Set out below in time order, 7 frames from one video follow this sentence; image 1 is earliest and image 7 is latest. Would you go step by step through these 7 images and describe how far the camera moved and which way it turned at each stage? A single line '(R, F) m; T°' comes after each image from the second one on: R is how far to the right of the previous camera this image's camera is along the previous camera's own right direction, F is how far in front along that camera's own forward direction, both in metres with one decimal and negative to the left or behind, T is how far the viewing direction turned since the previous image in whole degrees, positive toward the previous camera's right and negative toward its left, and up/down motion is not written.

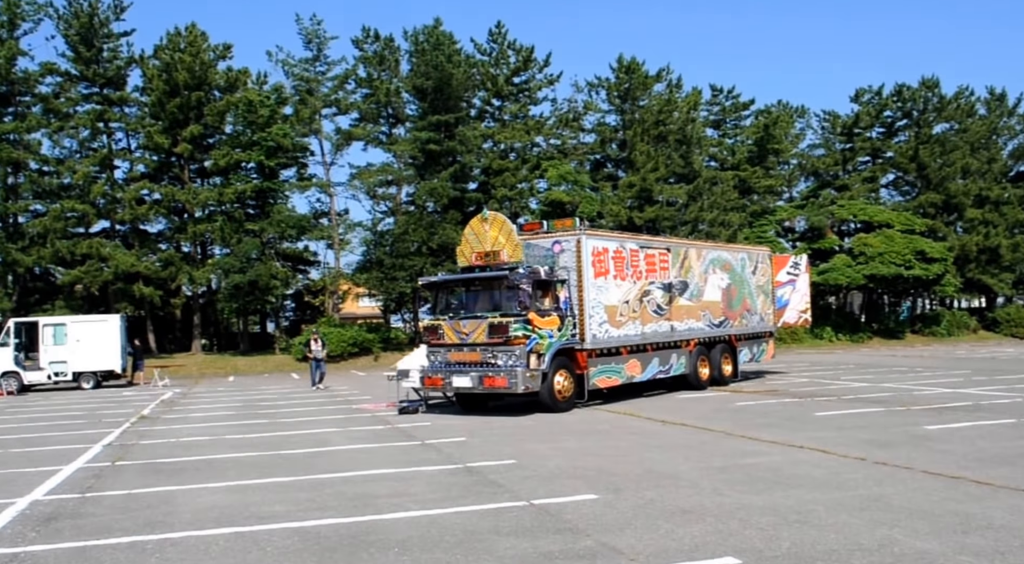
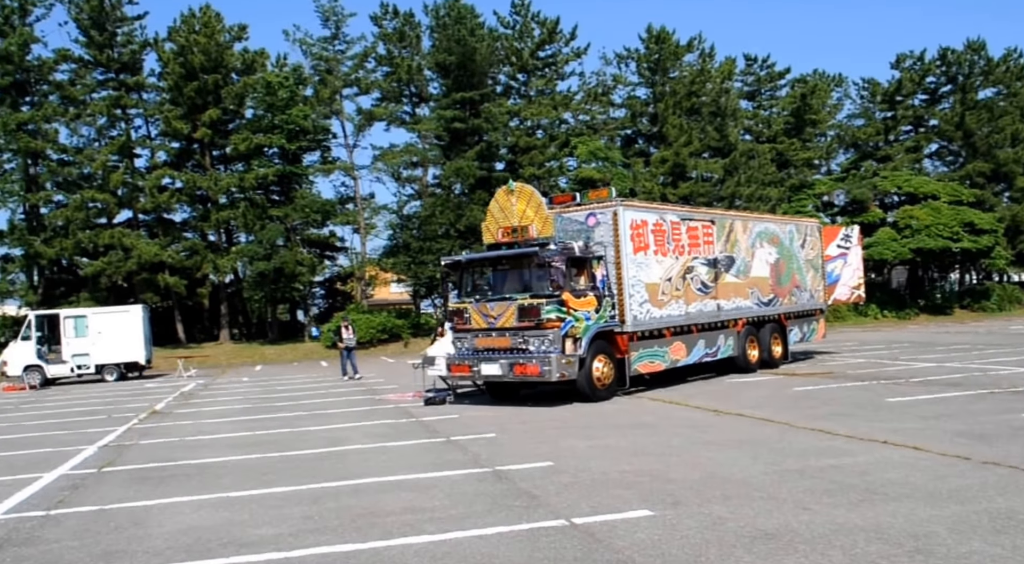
(0.0, +1.4) m; -2°
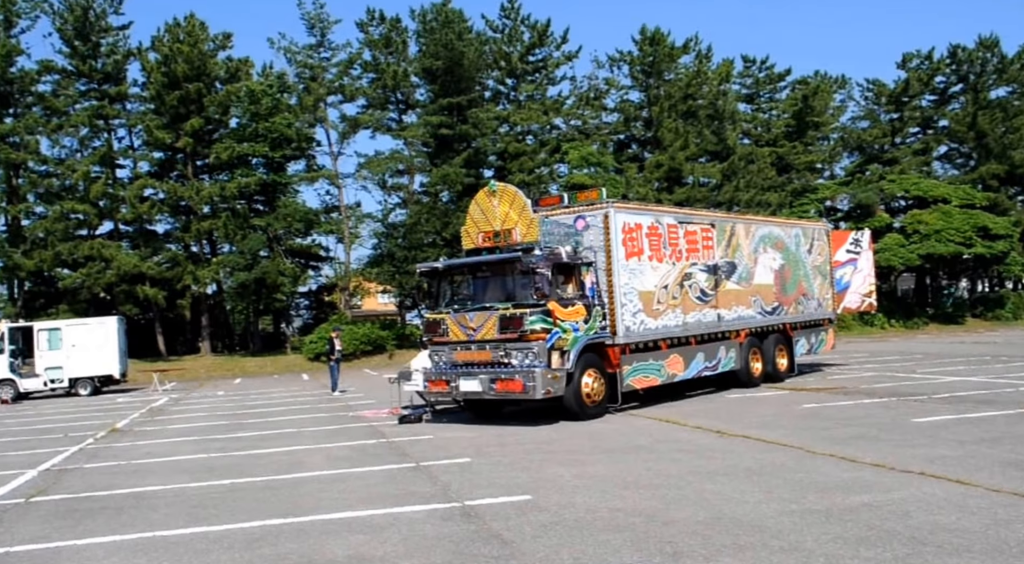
(+0.3, +1.4) m; 0°
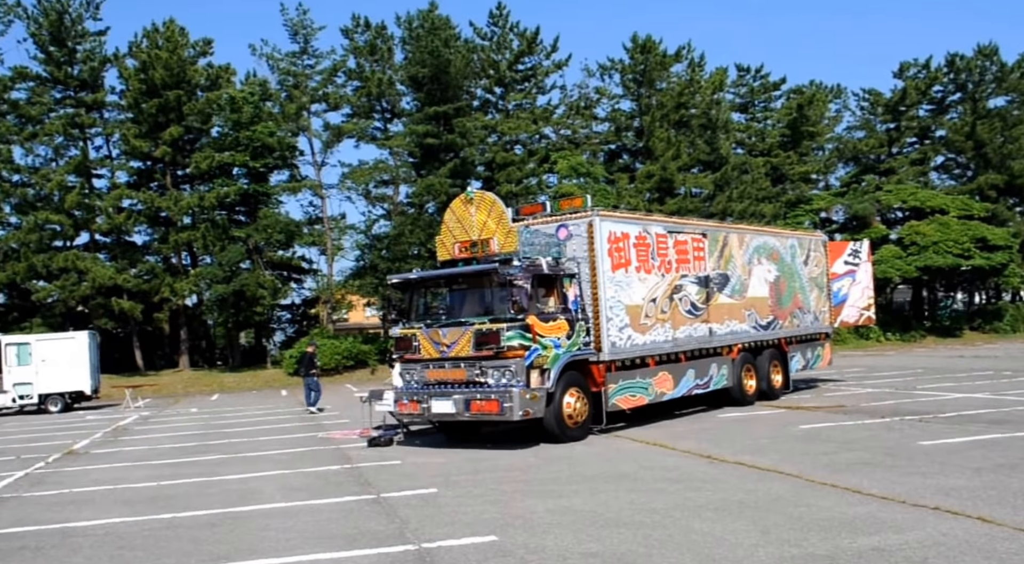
(+0.2, +0.9) m; 0°
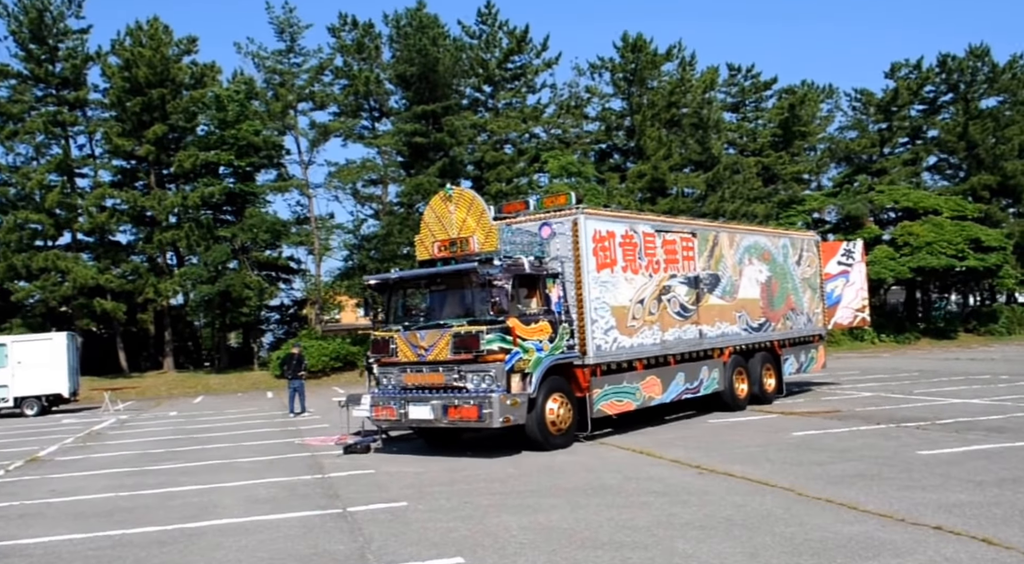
(+0.2, +0.5) m; 0°
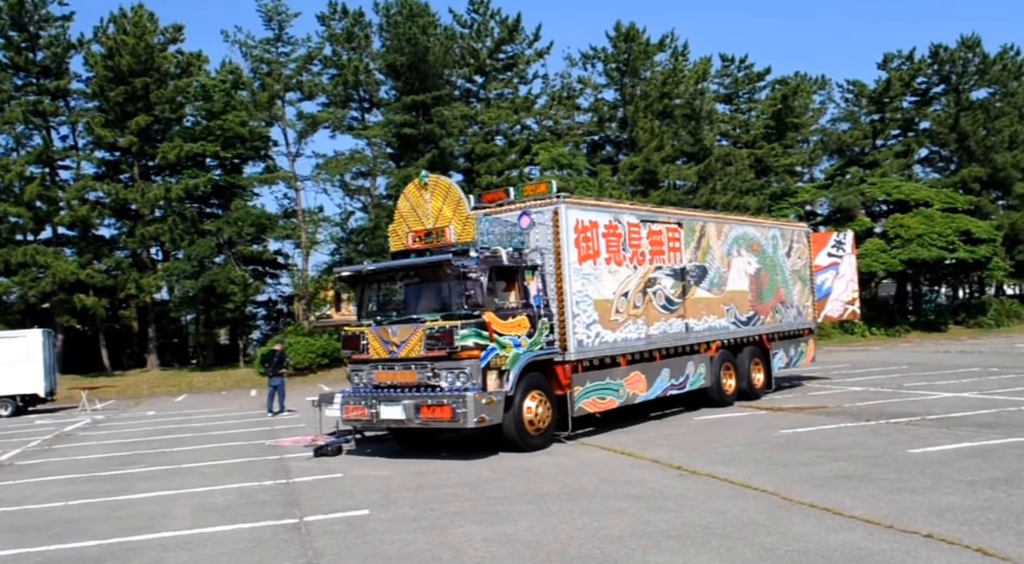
(+0.3, +0.5) m; 0°
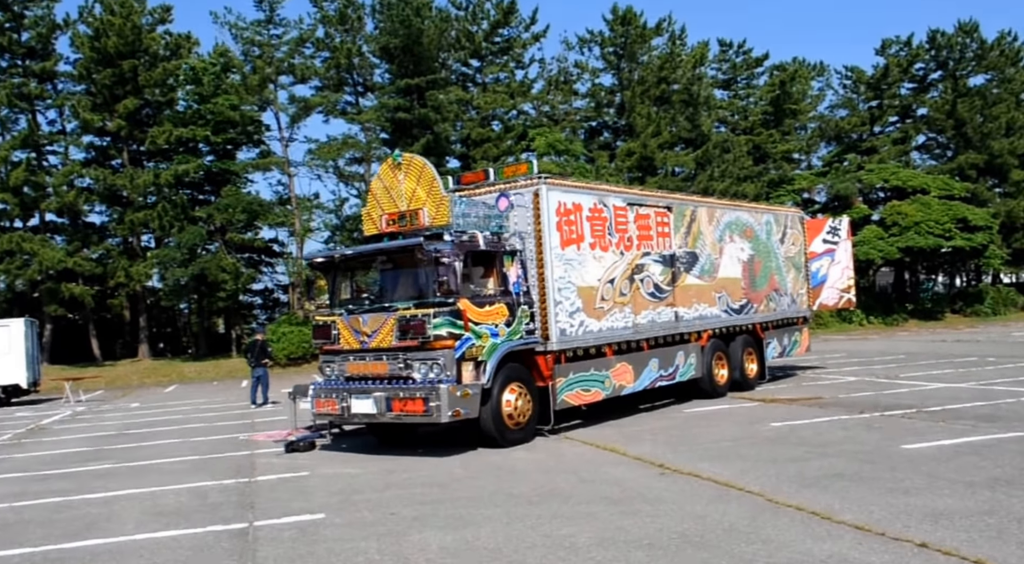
(+0.3, +0.6) m; 0°
